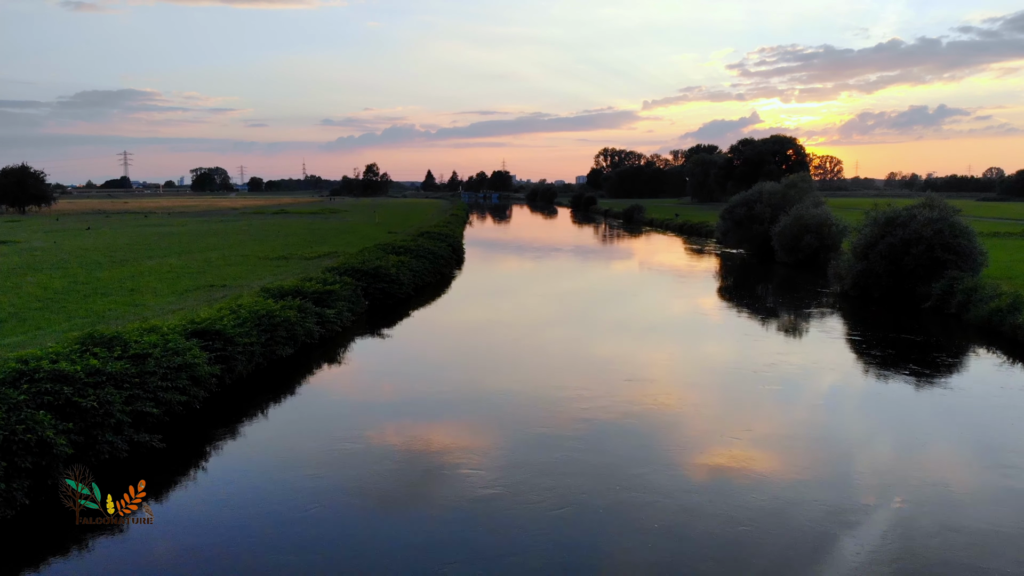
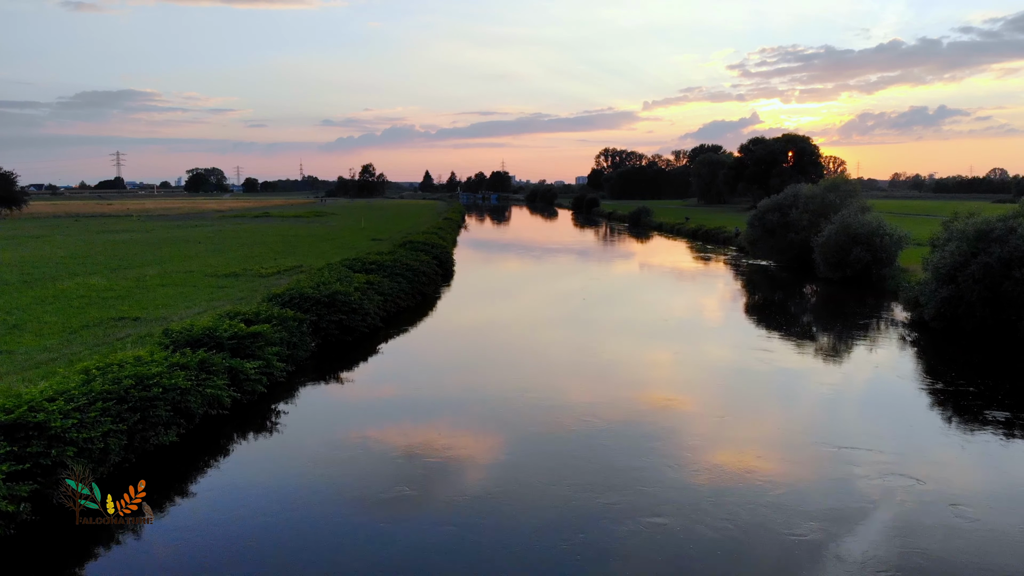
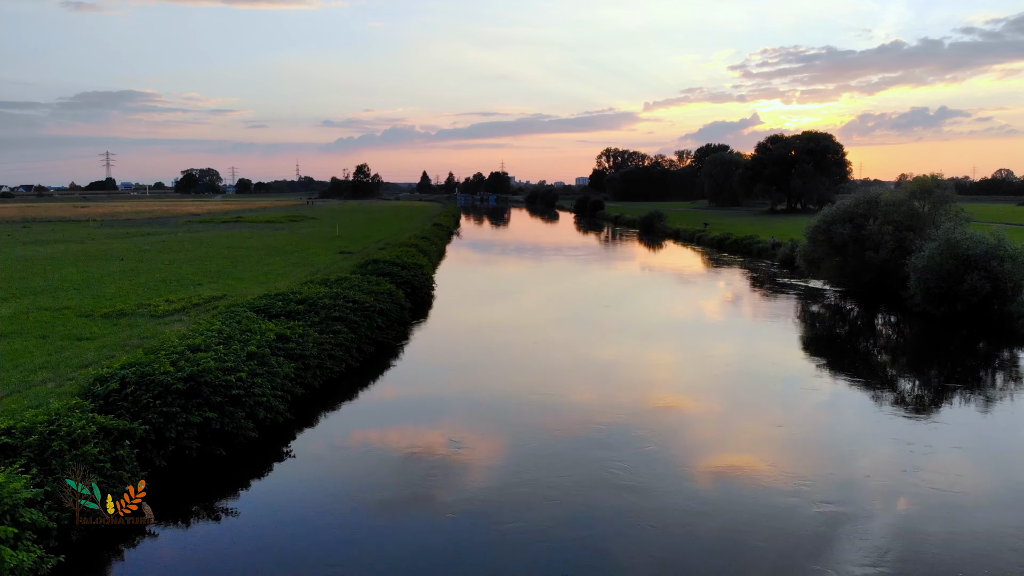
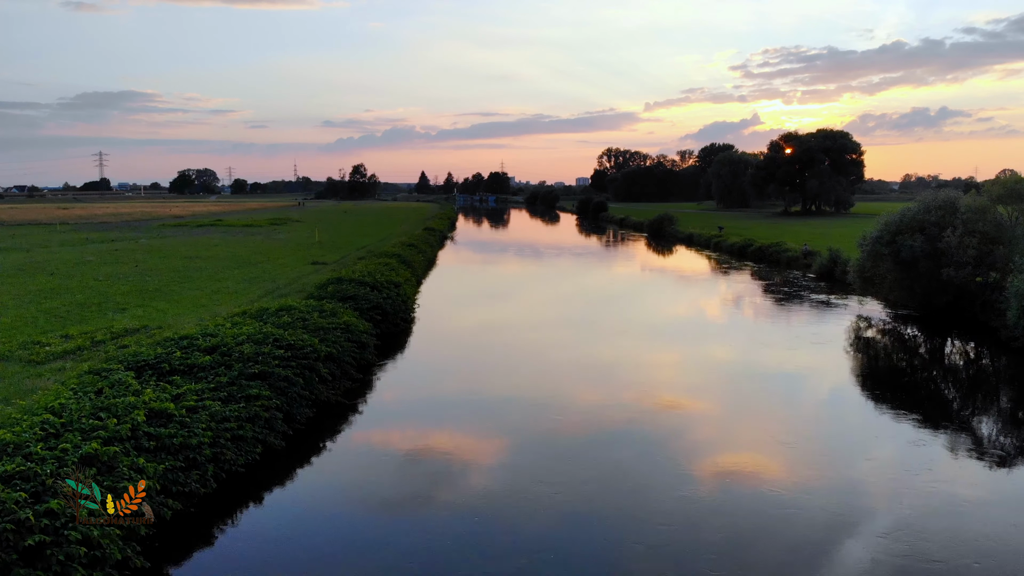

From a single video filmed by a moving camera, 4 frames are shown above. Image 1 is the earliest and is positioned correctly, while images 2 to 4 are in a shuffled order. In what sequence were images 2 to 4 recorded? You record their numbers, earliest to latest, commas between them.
2, 3, 4
